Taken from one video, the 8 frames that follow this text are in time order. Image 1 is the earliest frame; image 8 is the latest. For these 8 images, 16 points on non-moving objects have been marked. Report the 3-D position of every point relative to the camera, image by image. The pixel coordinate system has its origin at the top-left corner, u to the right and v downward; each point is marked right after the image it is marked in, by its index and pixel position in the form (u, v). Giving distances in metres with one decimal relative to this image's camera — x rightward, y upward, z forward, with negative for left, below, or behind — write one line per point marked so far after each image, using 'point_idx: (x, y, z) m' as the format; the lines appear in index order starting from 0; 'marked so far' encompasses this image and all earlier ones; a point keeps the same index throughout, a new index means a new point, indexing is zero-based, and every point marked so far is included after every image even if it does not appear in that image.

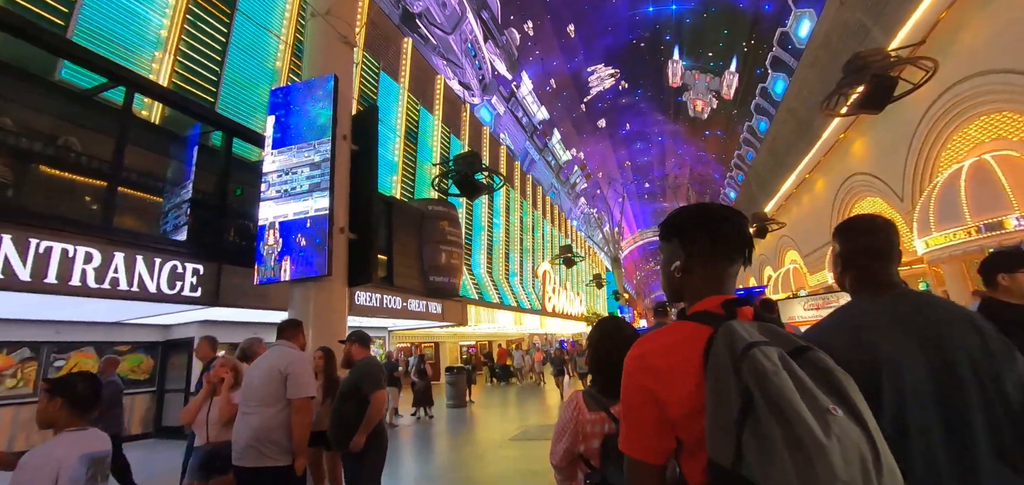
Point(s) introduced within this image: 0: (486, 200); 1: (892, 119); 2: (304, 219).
0: (-1.0, +1.7, +17.3) m
1: (+10.7, +3.5, +12.5) m
2: (-2.4, +0.2, +5.3) m
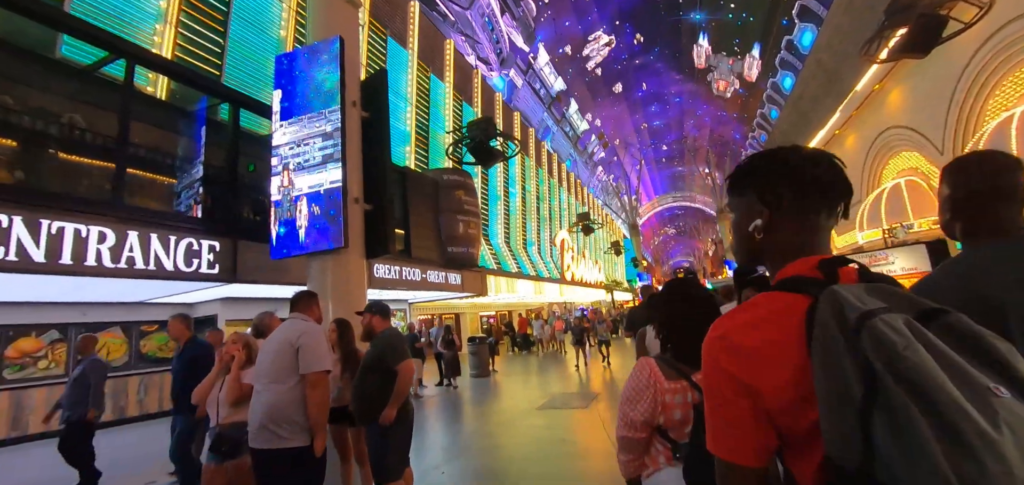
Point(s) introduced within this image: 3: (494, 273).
0: (-0.4, +2.8, +16.9) m
1: (+11.0, +4.7, +11.6) m
2: (-2.2, +0.5, +5.1) m
3: (-0.5, -0.9, +12.9) m
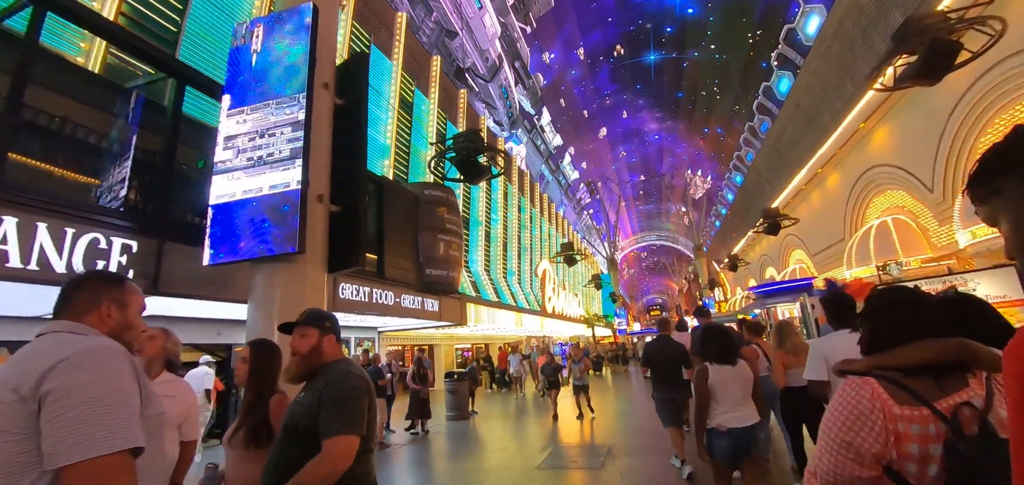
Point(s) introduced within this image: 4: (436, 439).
0: (-1.1, +1.8, +16.2) m
1: (+10.8, +3.6, +11.7) m
2: (-2.2, +0.5, +4.2) m
3: (-1.0, -1.6, +11.9) m
4: (-1.3, -3.5, +7.8) m
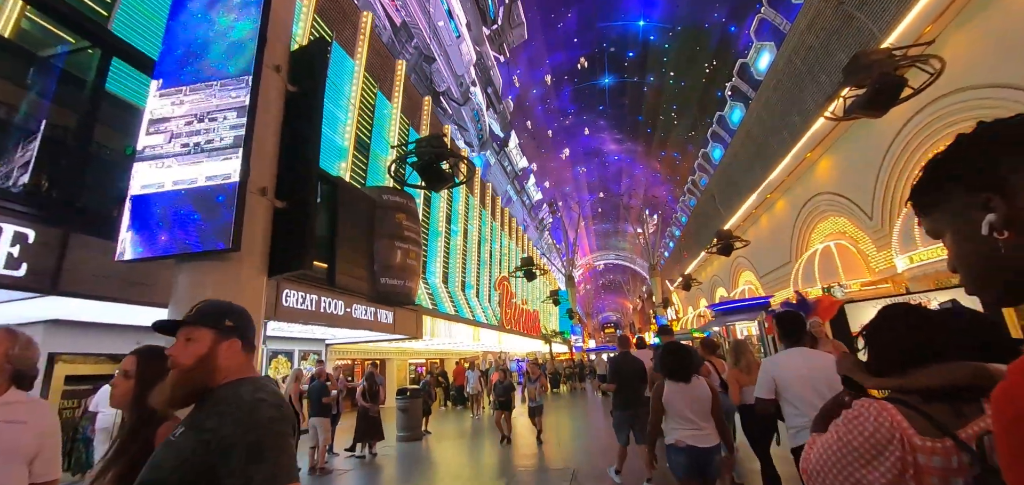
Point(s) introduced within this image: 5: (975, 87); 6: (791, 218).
0: (-2.4, +1.4, +15.8) m
1: (+9.8, +2.9, +12.5) m
2: (-2.5, +0.5, +3.7) m
3: (-2.1, -1.8, +11.4) m
4: (-2.1, -3.6, +7.2) m
5: (+9.1, +3.0, +8.5) m
6: (+11.0, +0.9, +17.3) m
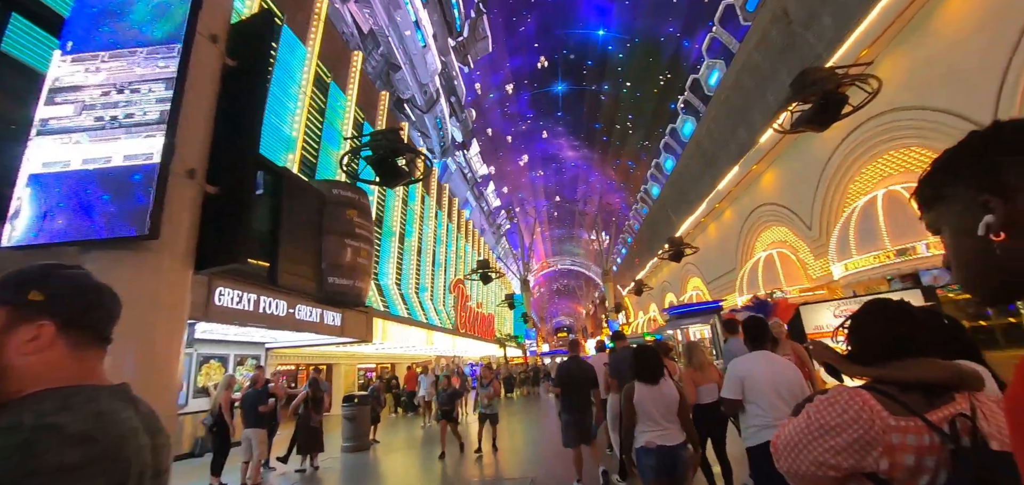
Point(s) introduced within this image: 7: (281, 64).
0: (-3.9, +1.4, +15.3) m
1: (+8.7, +2.7, +13.2) m
2: (-2.8, +0.6, +3.2) m
3: (-3.2, -1.8, +10.9) m
4: (-2.8, -3.6, +6.7) m
5: (+8.4, +2.8, +9.2) m
6: (+9.2, +0.6, +18.2) m
7: (-5.0, +3.9, +9.6) m
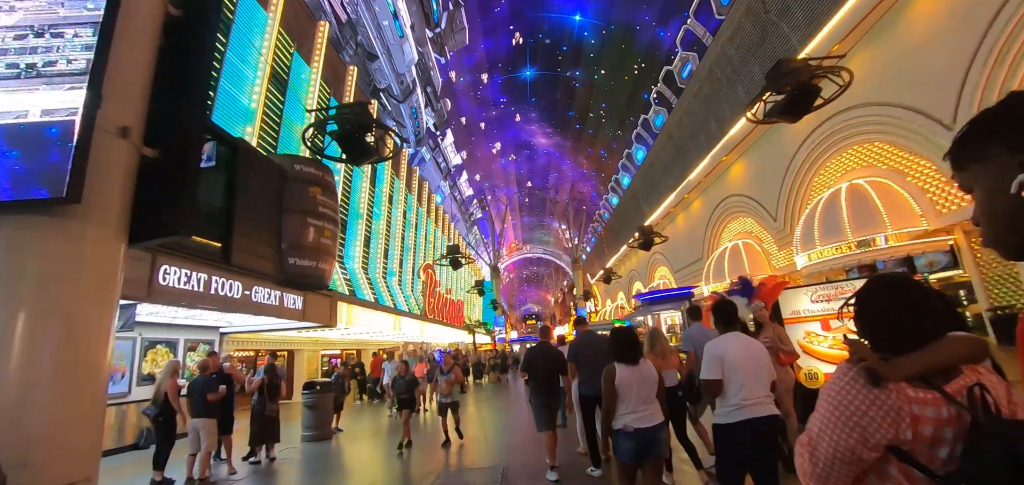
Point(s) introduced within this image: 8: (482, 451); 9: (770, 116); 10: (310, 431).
0: (-4.8, +2.0, +14.7) m
1: (+7.9, +2.9, +13.5) m
2: (-2.9, +0.8, +2.8) m
3: (-3.9, -1.4, +10.5) m
4: (-3.3, -3.2, +6.4) m
5: (+7.8, +3.0, +9.5) m
6: (+8.1, +1.0, +18.5) m
7: (-5.5, +4.3, +8.9) m
8: (-0.5, -3.5, +7.4) m
9: (+4.9, +2.4, +8.5) m
10: (-3.6, -3.4, +7.9) m
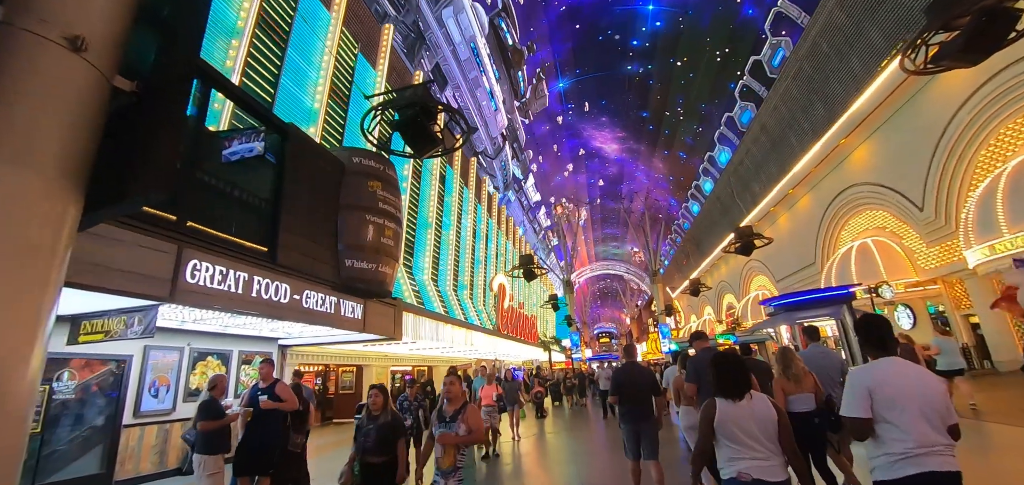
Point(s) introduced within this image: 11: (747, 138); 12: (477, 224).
0: (-2.5, +1.7, +14.1) m
1: (+9.8, +3.1, +11.0) m
2: (-2.4, +1.0, +2.0) m
3: (-2.1, -1.5, +9.6) m
4: (-2.1, -3.2, +5.5) m
5: (+9.2, +3.3, +7.0) m
6: (+10.9, +1.0, +15.8) m
7: (-4.1, +4.2, +8.6) m
8: (+0.8, -3.4, +6.0) m
9: (+6.2, +2.6, +6.5) m
10: (-2.2, -3.4, +7.0) m
11: (+10.0, +4.4, +18.5) m
12: (-1.6, +0.9, +19.7) m
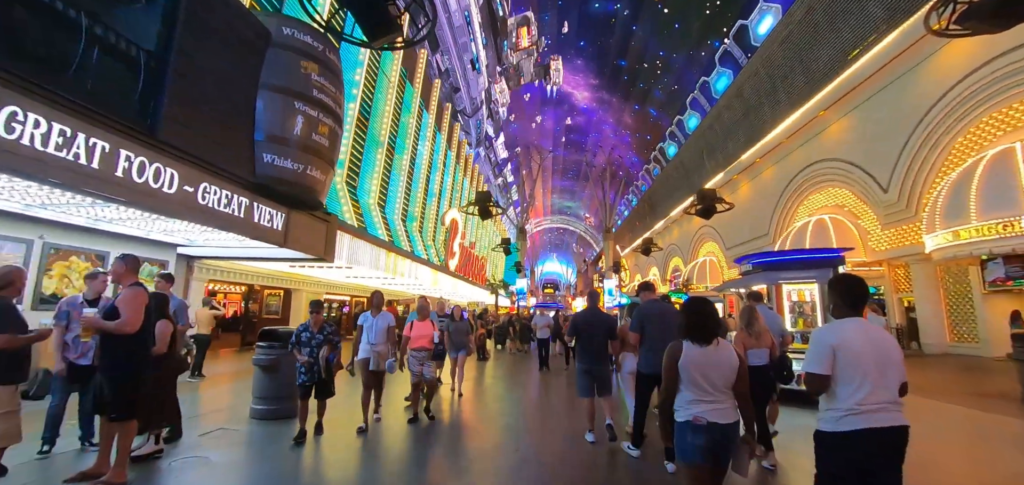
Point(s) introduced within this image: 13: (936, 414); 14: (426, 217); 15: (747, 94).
0: (-3.4, +3.9, +12.5) m
1: (+9.2, +3.5, +10.7) m
2: (-2.3, +1.7, +0.7) m
3: (-3.1, +0.2, +8.5) m
4: (-2.8, -2.1, +4.6) m
5: (+9.0, +3.3, +6.7) m
6: (+9.5, +2.0, +15.8) m
7: (-4.2, +5.8, +6.6) m
8: (0.0, -2.5, +5.5) m
9: (+6.0, +2.9, +5.9) m
10: (-3.1, -2.0, +6.1) m
11: (+8.8, +5.8, +18.0) m
12: (-3.2, +3.7, +18.3) m
13: (+5.8, -2.4, +6.1) m
14: (-3.4, +0.9, +17.6) m
15: (+8.8, +5.5, +15.8) m
